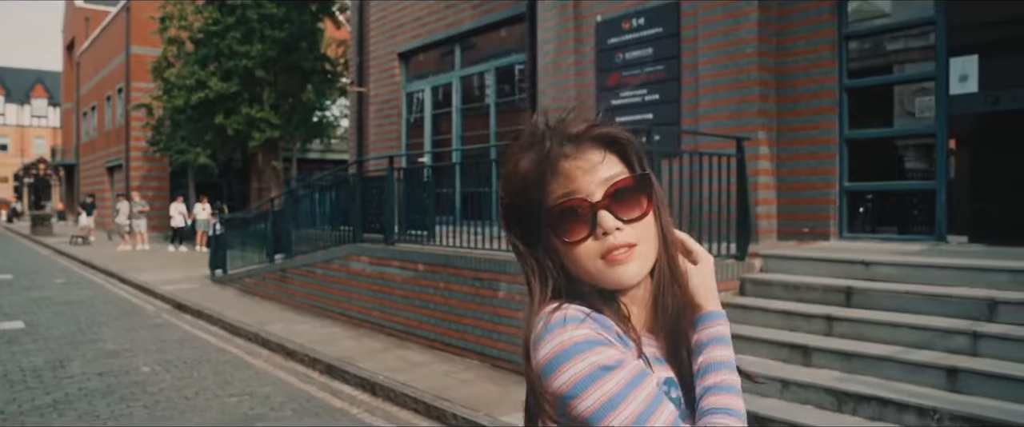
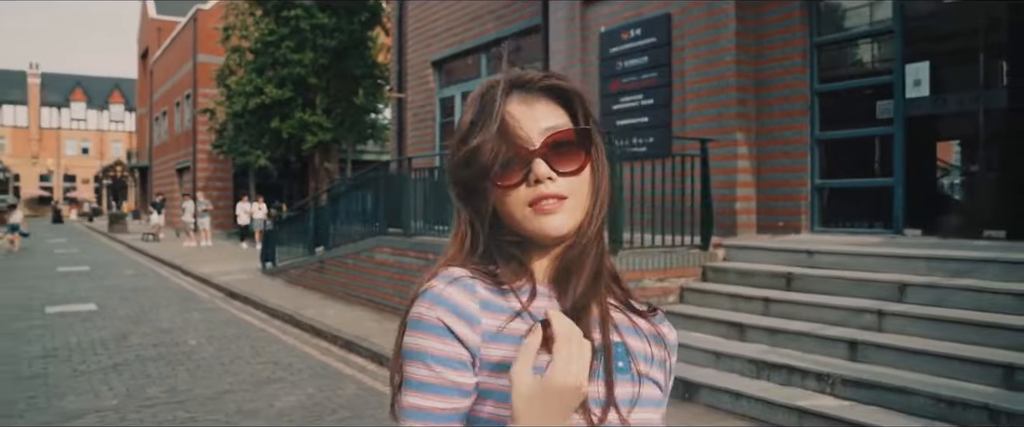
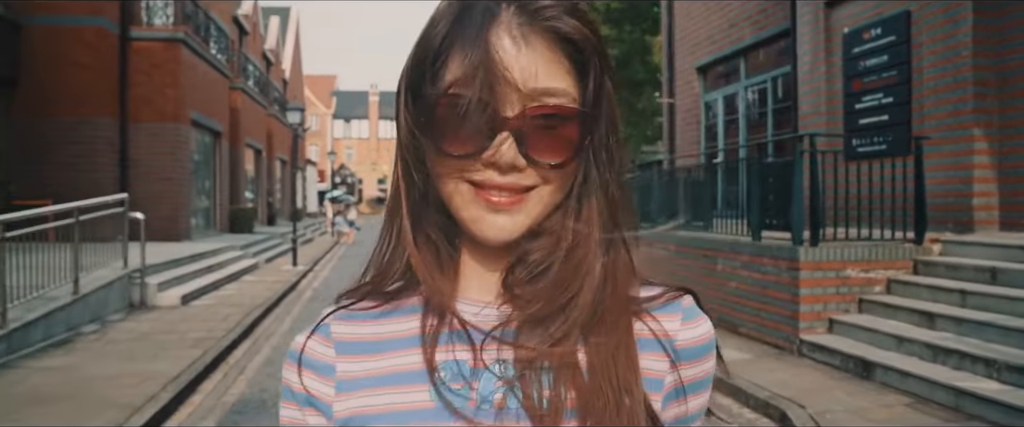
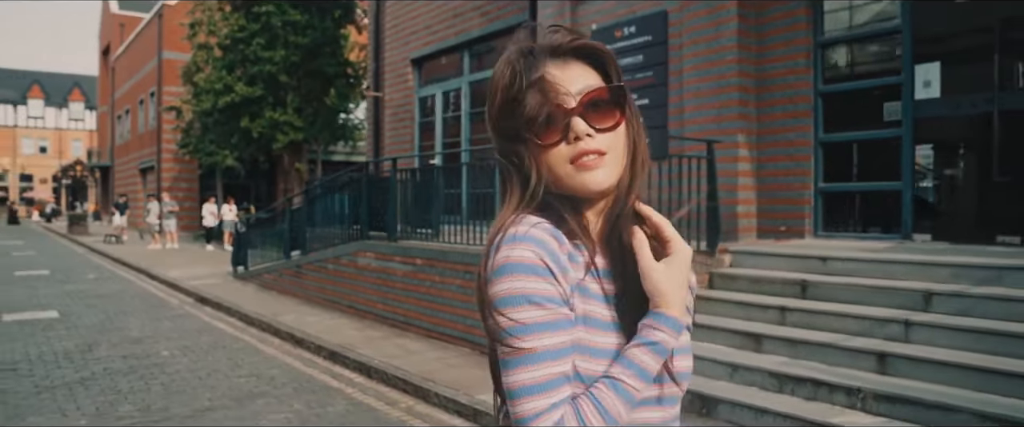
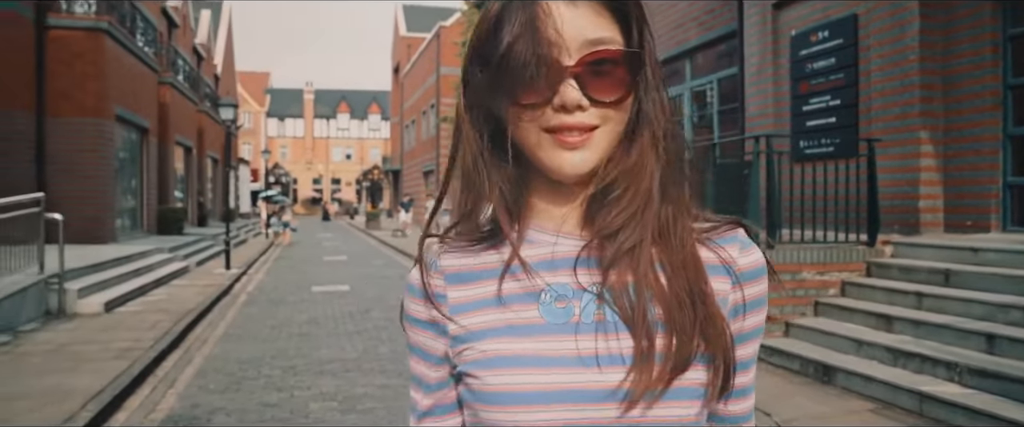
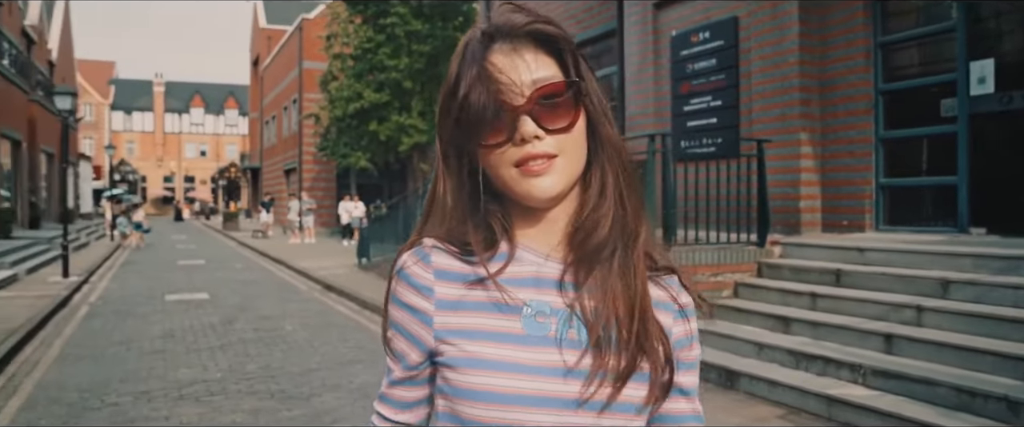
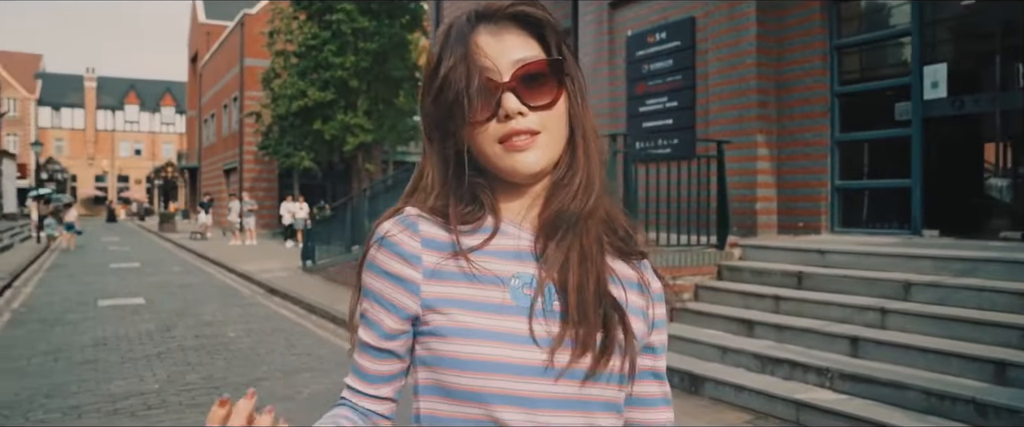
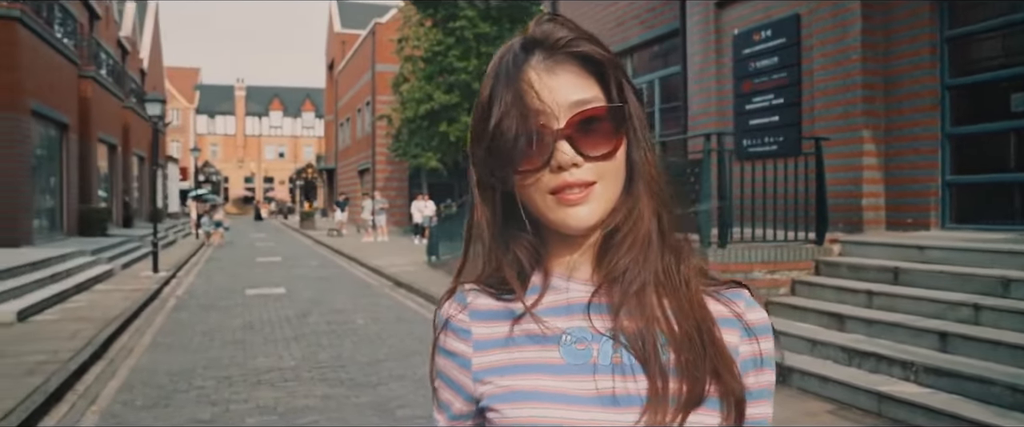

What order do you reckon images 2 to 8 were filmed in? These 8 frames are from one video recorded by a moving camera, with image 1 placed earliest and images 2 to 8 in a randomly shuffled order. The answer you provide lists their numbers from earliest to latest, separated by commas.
4, 2, 7, 6, 8, 5, 3
